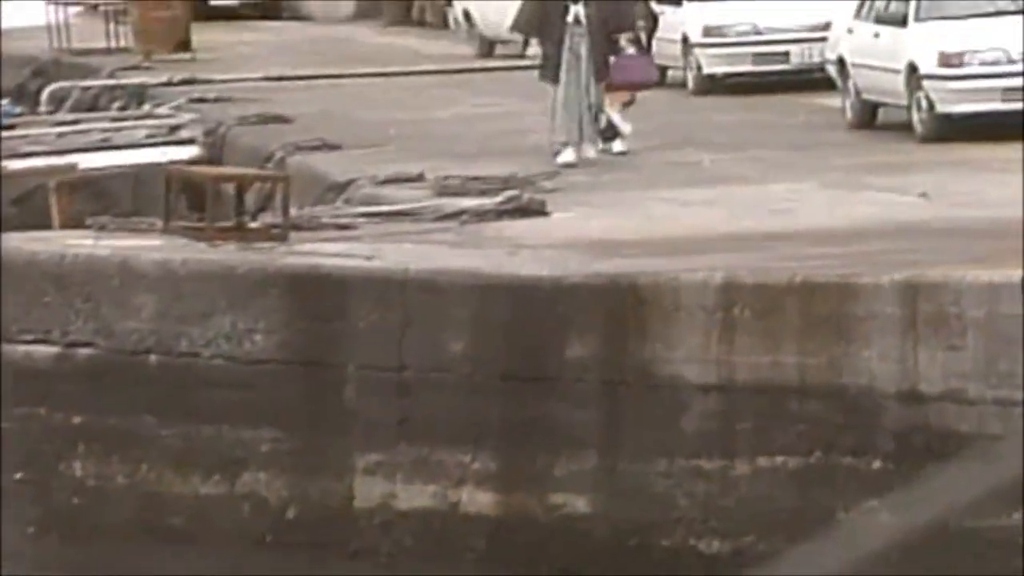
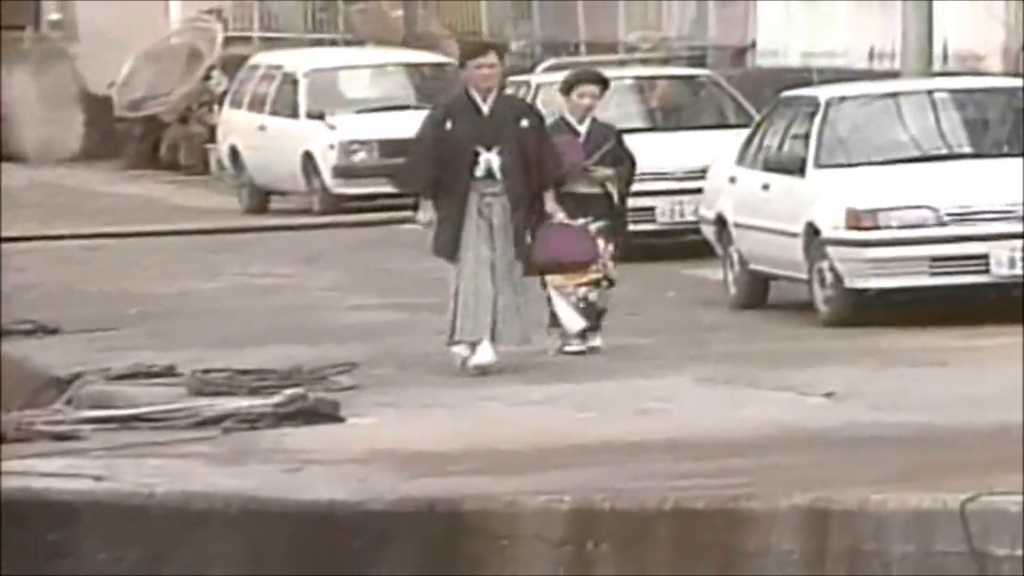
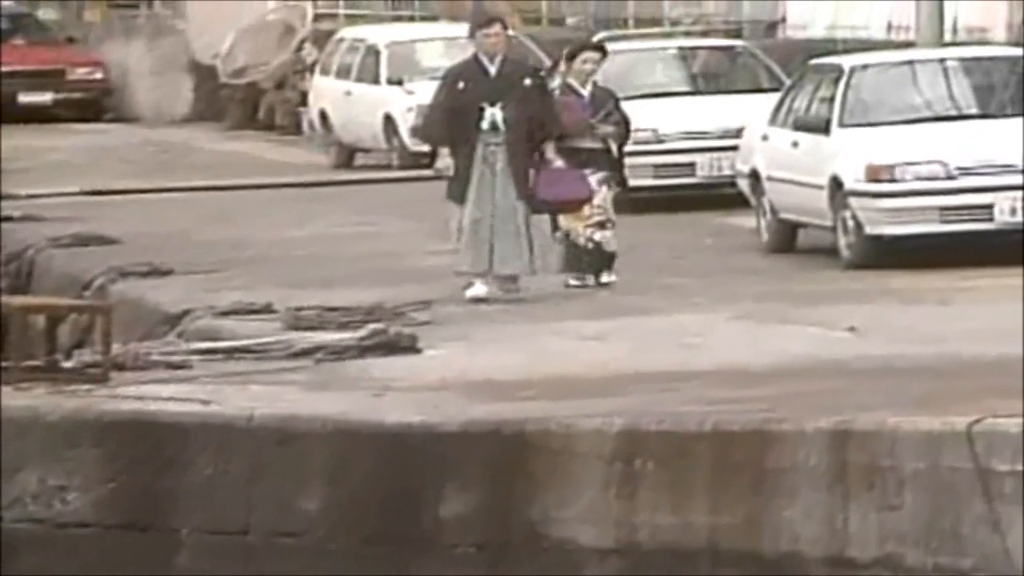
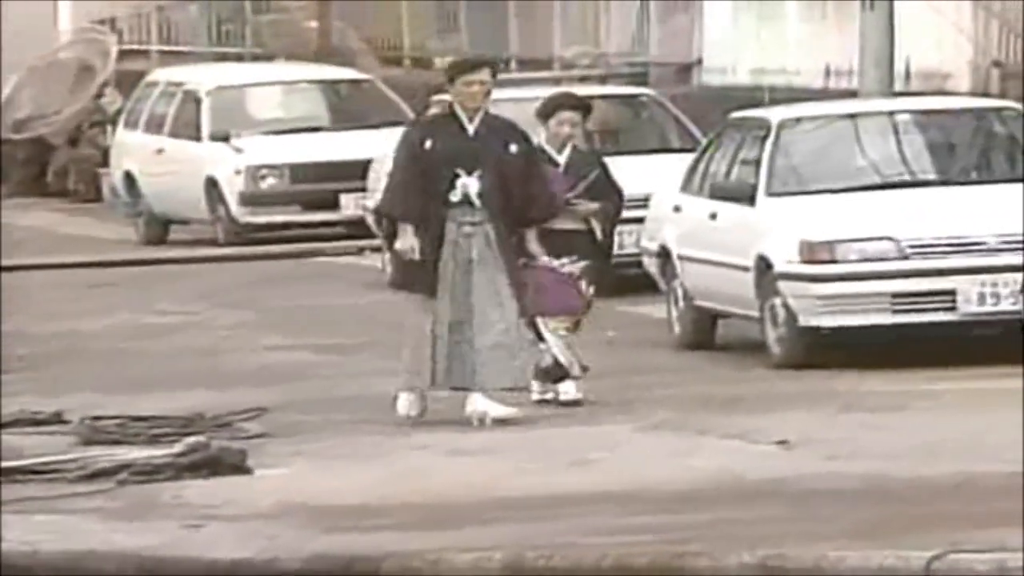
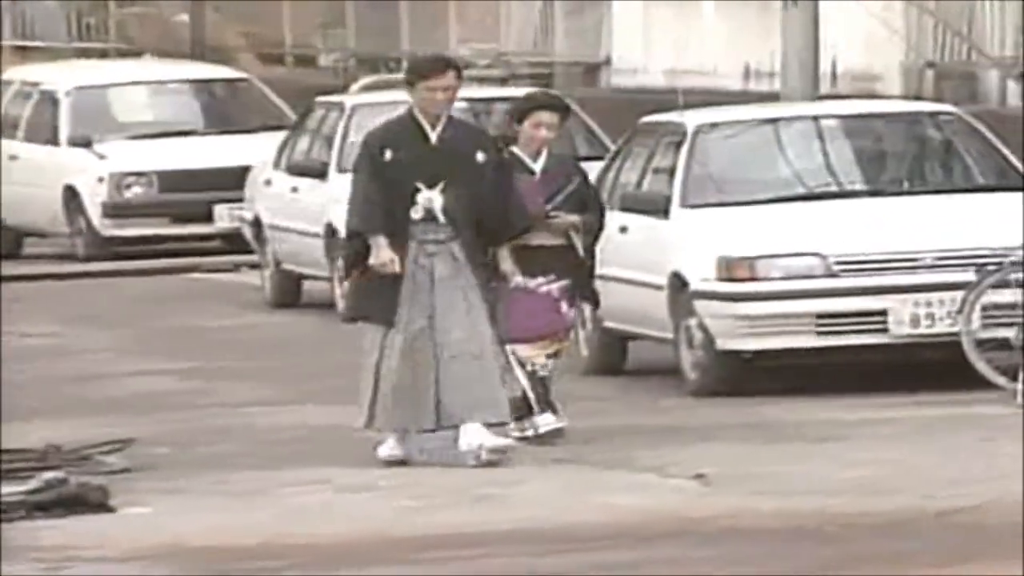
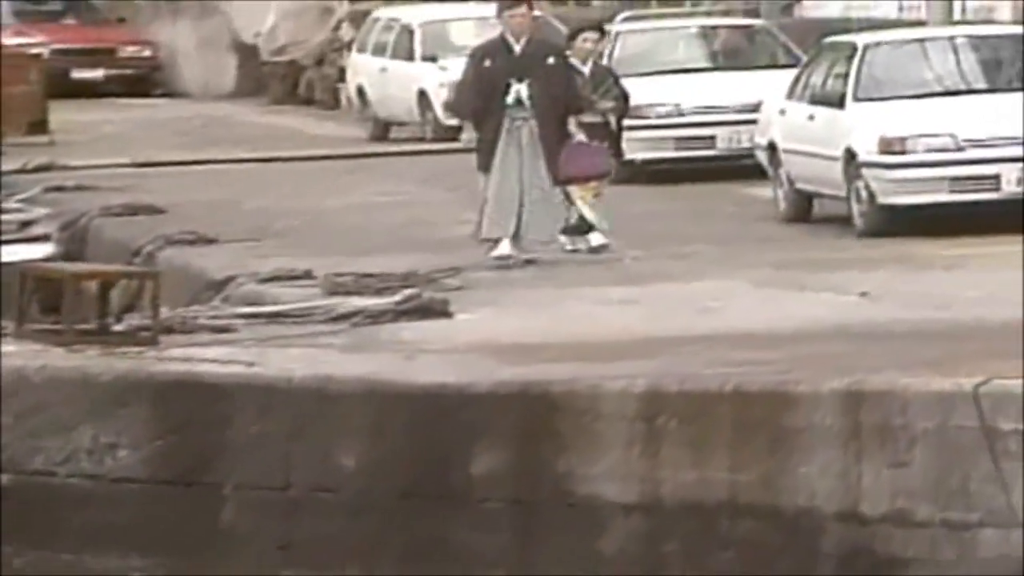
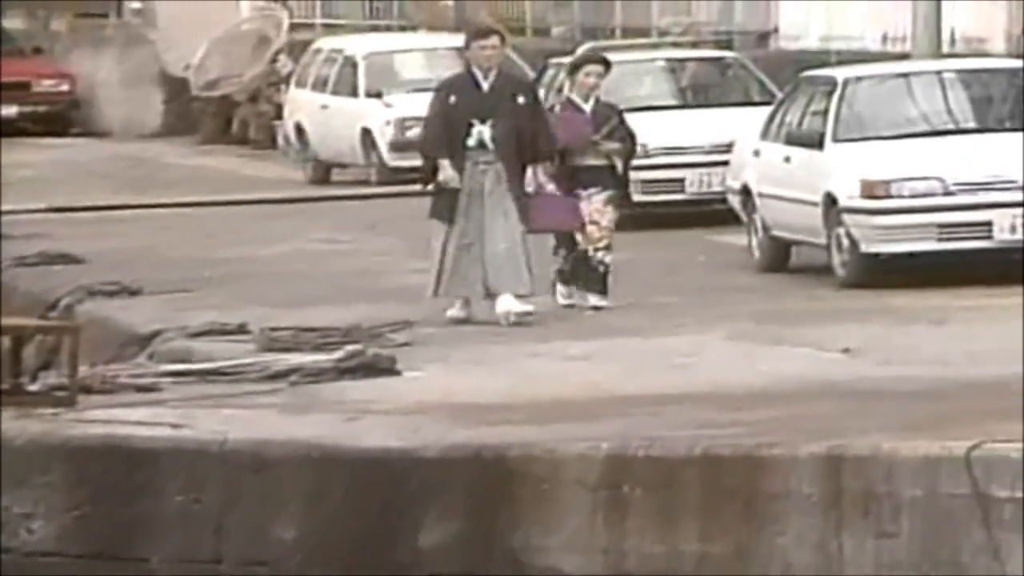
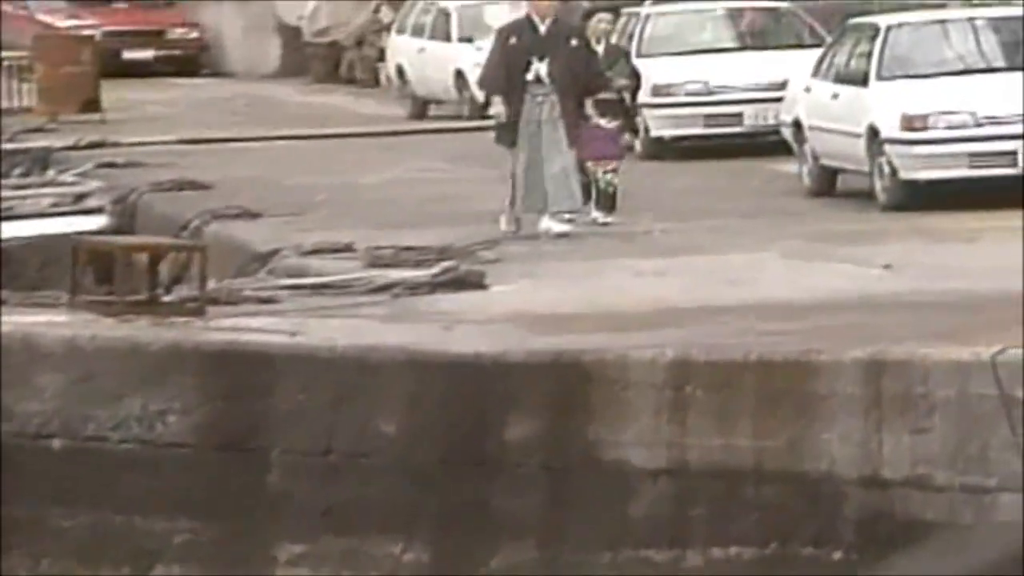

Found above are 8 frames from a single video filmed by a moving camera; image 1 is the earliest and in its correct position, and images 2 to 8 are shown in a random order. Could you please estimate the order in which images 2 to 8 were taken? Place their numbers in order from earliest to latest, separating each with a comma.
8, 6, 3, 7, 2, 4, 5
